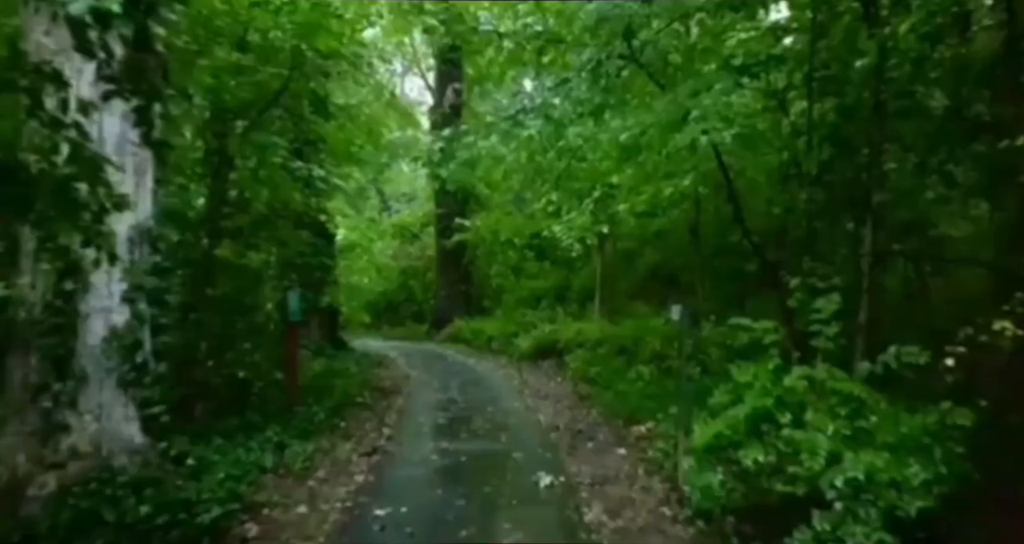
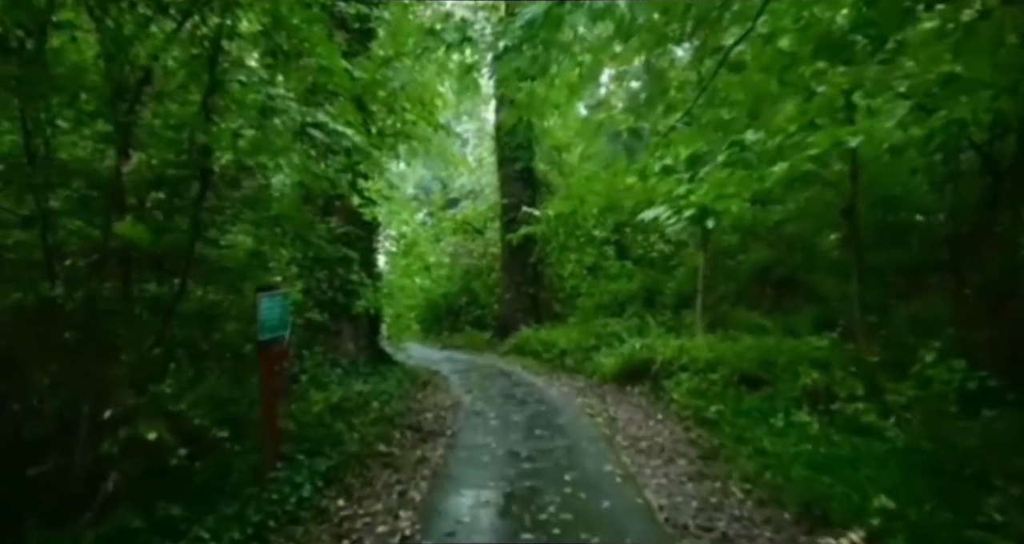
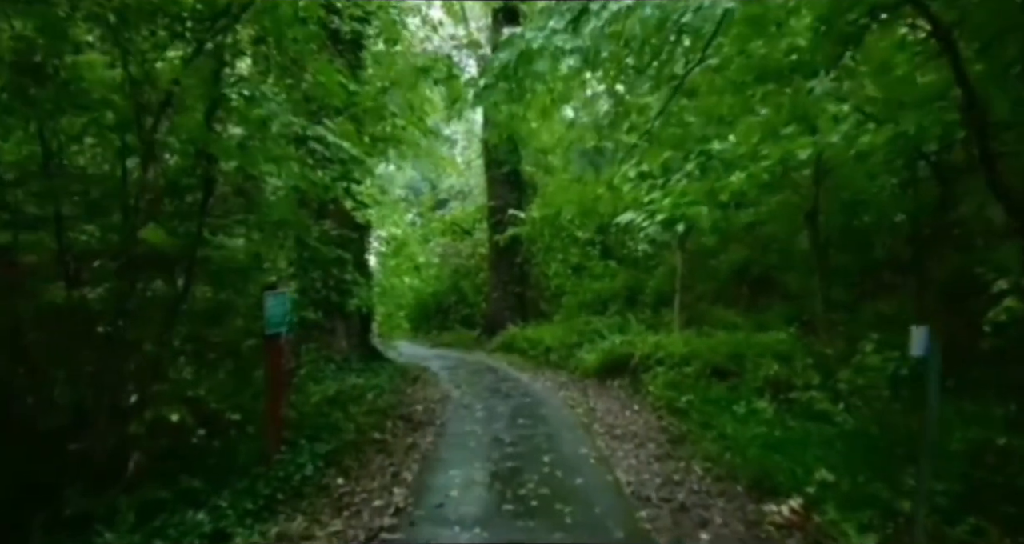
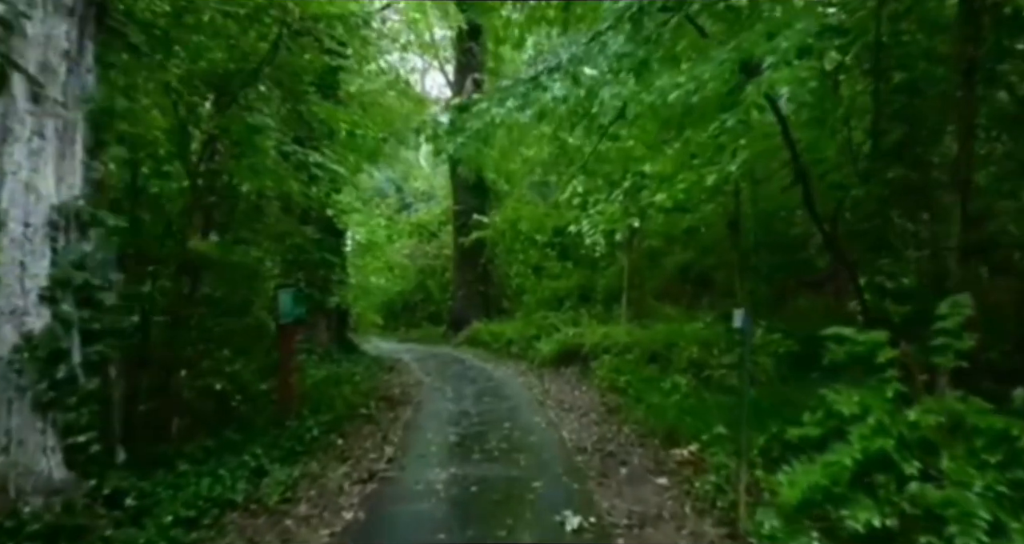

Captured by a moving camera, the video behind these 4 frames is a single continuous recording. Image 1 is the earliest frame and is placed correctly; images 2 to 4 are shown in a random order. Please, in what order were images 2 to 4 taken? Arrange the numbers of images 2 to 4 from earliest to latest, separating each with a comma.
4, 3, 2
